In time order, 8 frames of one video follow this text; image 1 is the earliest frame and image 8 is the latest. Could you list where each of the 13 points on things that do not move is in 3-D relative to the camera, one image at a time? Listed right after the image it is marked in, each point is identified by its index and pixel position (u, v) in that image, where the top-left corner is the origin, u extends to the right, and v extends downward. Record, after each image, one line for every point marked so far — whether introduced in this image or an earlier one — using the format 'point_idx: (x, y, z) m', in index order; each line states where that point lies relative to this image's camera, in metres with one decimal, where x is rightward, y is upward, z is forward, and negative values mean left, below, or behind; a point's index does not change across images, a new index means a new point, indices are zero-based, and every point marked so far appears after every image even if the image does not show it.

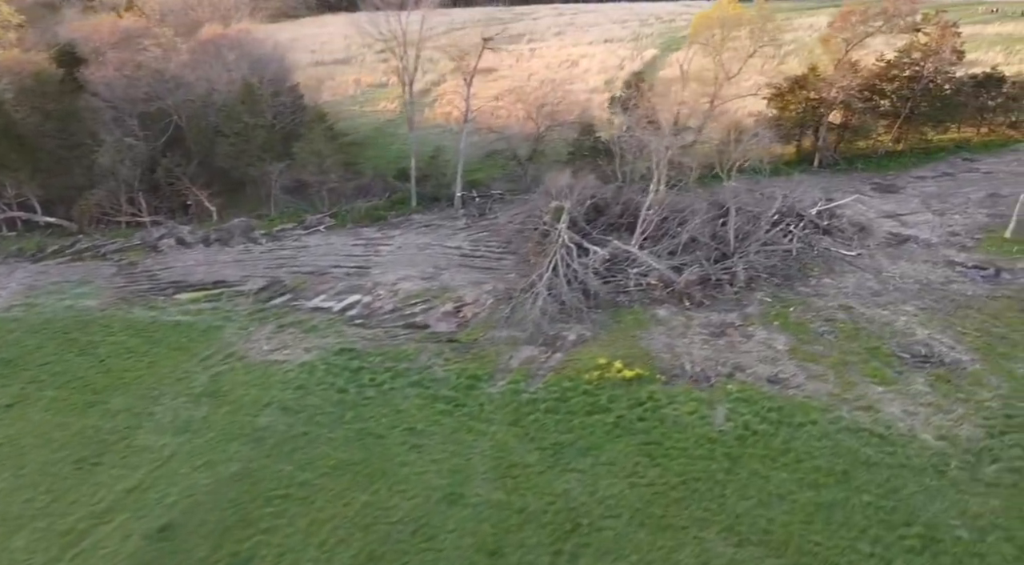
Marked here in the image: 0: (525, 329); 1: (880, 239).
0: (+0.2, -0.8, +12.4) m
1: (+8.4, +1.0, +16.4) m
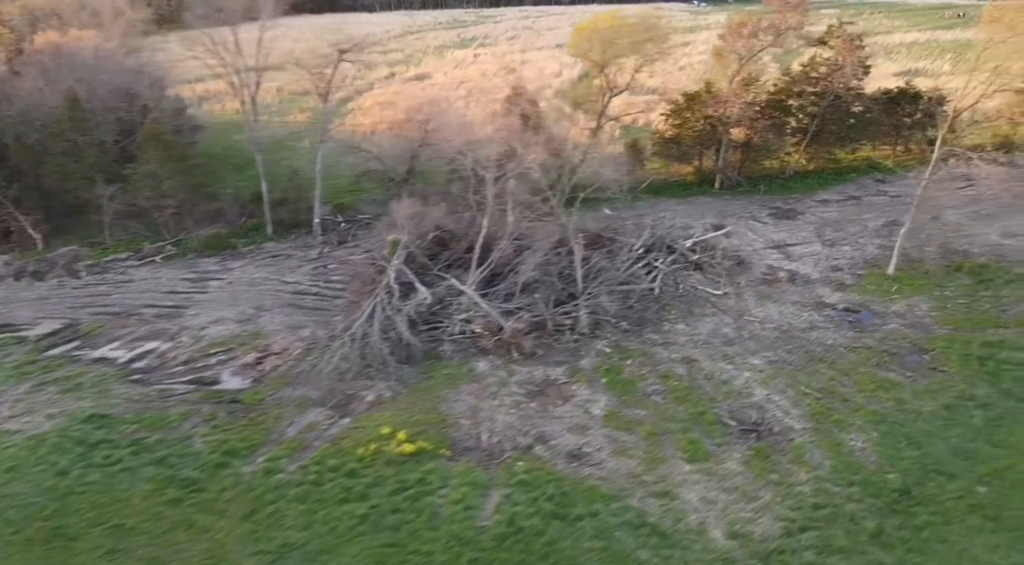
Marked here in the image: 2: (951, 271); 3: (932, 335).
0: (-2.9, -1.6, +11.0) m
1: (+5.1, +0.2, +15.2) m
2: (+9.2, +0.2, +15.1) m
3: (+7.3, -0.9, +12.5) m
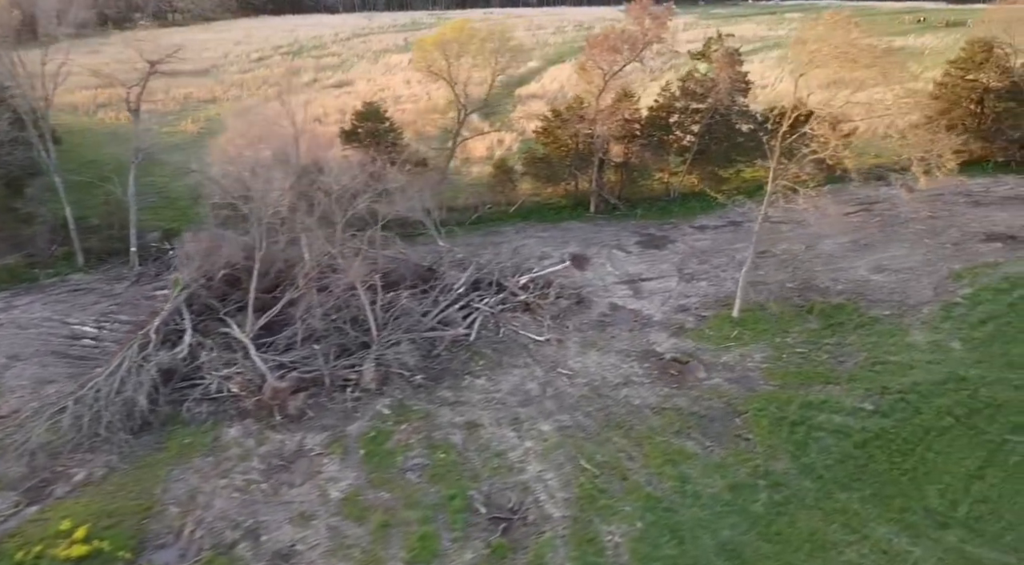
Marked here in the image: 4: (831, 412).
0: (-6.4, -2.4, +9.5) m
1: (+1.5, -0.6, +13.9) m
2: (+5.6, -0.6, +13.9) m
3: (+3.8, -1.8, +11.3) m
4: (+4.8, -1.9, +10.7) m
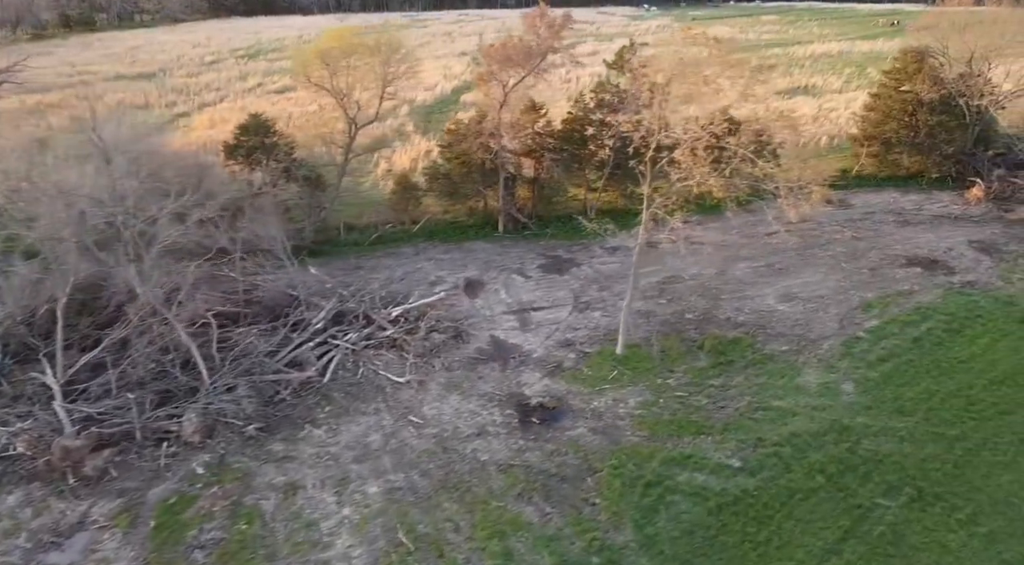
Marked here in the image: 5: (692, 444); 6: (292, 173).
0: (-8.7, -3.0, +8.3) m
1: (-0.9, -1.2, +12.8) m
2: (+3.2, -1.2, +12.9) m
3: (+1.5, -2.3, +10.3) m
4: (+2.5, -2.5, +9.7) m
5: (+2.6, -2.3, +10.3) m
6: (-5.2, +2.8, +17.7) m
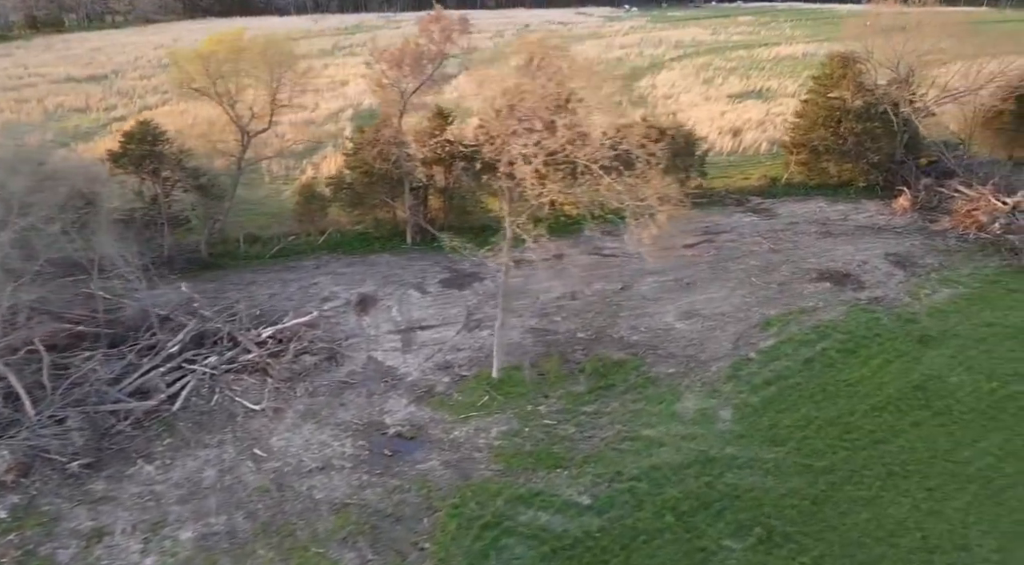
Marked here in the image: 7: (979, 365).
0: (-10.8, -3.3, +7.5) m
1: (-3.0, -1.6, +12.2) m
2: (+1.0, -1.5, +12.3) m
3: (-0.7, -2.7, +9.6) m
4: (+0.4, -2.9, +9.1) m
5: (+0.5, -2.6, +9.7) m
6: (-7.4, +2.4, +17.0) m
7: (+7.9, -1.4, +12.1) m
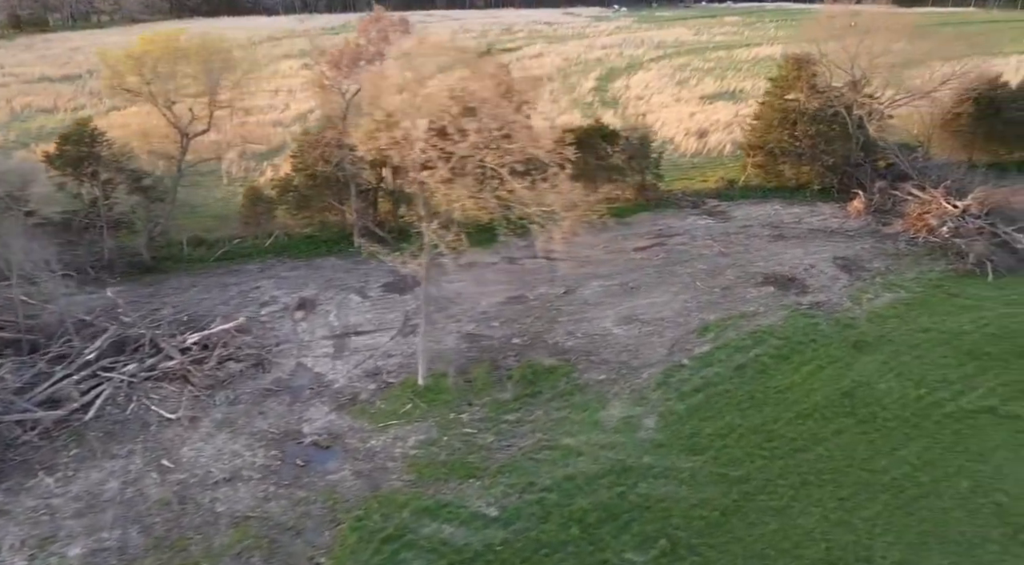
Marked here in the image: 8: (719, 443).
0: (-12.0, -3.5, +7.2) m
1: (-4.3, -1.7, +12.0) m
2: (-0.2, -1.6, +12.1) m
3: (-1.9, -2.8, +9.4) m
4: (-0.8, -3.0, +8.9) m
5: (-0.7, -2.7, +9.5) m
6: (-8.7, +2.3, +16.8) m
7: (+6.6, -1.5, +12.0) m
8: (+3.0, -2.3, +10.4) m
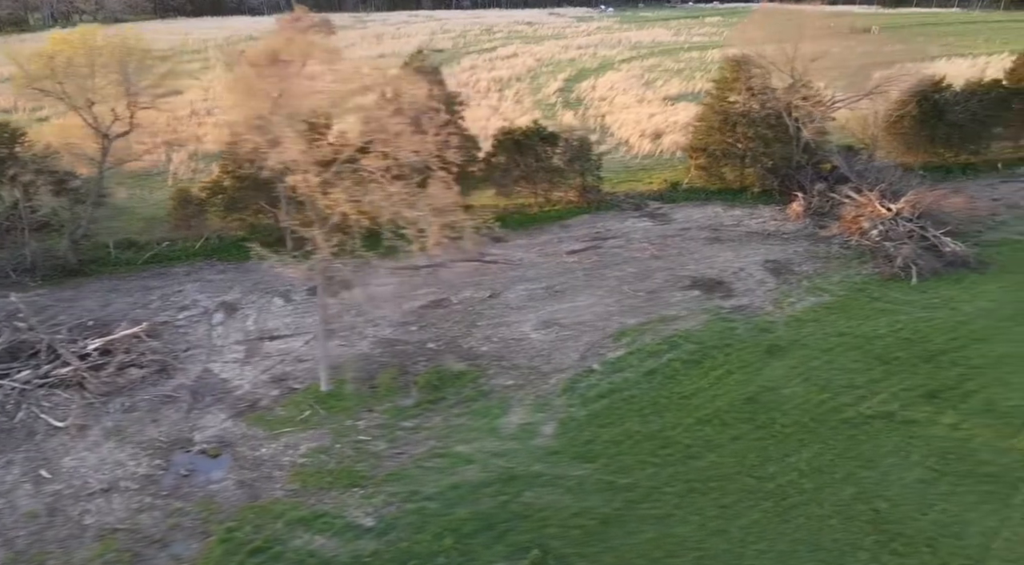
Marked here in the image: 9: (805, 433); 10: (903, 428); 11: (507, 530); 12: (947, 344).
0: (-13.5, -3.5, +6.9) m
1: (-5.8, -1.8, +11.8) m
2: (-1.8, -1.7, +12.0) m
3: (-3.4, -2.9, +9.3) m
4: (-2.4, -3.0, +8.8) m
5: (-2.3, -2.8, +9.4) m
6: (-10.4, +2.2, +16.5) m
7: (+5.1, -1.6, +11.9) m
8: (+1.4, -2.4, +10.3) m
9: (+4.3, -2.2, +10.5) m
10: (+5.7, -2.1, +10.4) m
11: (-0.1, -3.0, +8.8) m
12: (+7.7, -1.1, +12.7) m
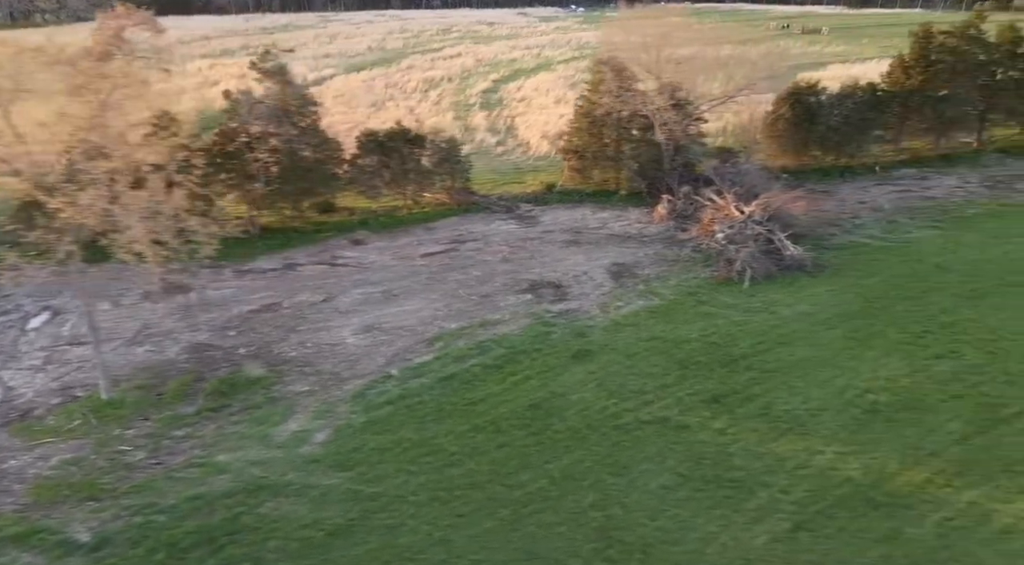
0: (-16.8, -3.6, +6.4) m
1: (-9.3, -1.9, +11.4) m
2: (-5.2, -1.8, +11.8) m
3: (-6.8, -2.9, +9.0) m
4: (-5.7, -3.1, +8.5) m
5: (-5.6, -2.9, +9.1) m
6: (-13.9, +2.1, +16.0) m
7: (+1.6, -1.6, +11.9) m
8: (-1.9, -2.5, +10.1) m
9: (+0.9, -2.3, +10.4) m
10: (+2.3, -2.2, +10.4) m
11: (-3.4, -3.1, +8.6) m
12: (+4.2, -1.2, +12.7) m
